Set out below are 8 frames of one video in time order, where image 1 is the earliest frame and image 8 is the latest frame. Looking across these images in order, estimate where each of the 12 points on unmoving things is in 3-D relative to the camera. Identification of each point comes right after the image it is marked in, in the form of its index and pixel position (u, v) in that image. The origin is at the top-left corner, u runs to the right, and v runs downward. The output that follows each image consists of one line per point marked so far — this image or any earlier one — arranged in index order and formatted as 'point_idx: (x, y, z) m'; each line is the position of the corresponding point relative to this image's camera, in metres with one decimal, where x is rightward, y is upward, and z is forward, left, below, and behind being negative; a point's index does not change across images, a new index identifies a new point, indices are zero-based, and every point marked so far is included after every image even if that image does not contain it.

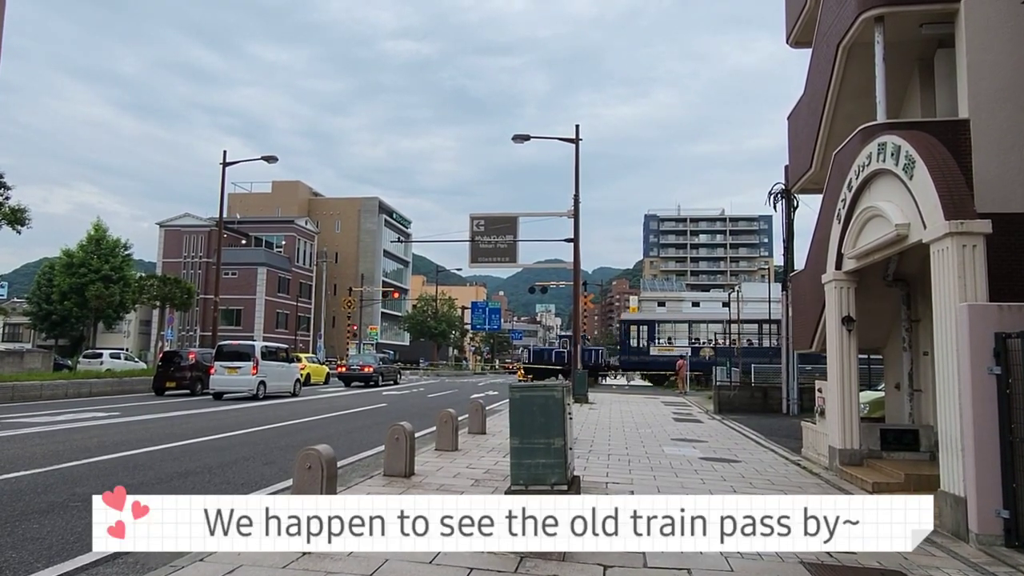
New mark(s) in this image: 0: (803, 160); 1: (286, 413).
0: (+5.4, +2.3, +12.5) m
1: (-6.2, -3.5, +19.6) m
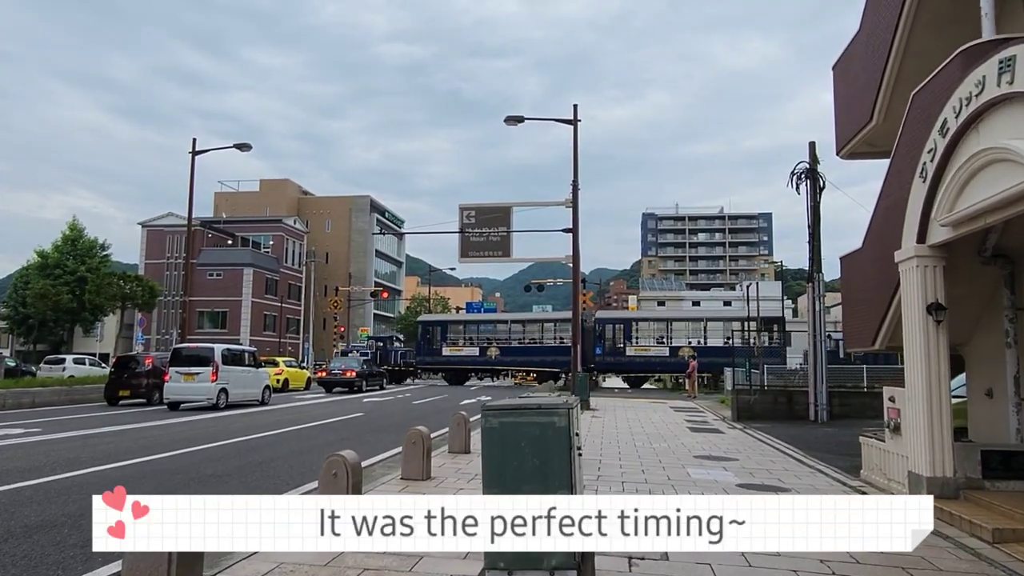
0: (+5.2, +2.6, +10.2) m
1: (-6.4, -3.4, +17.2) m
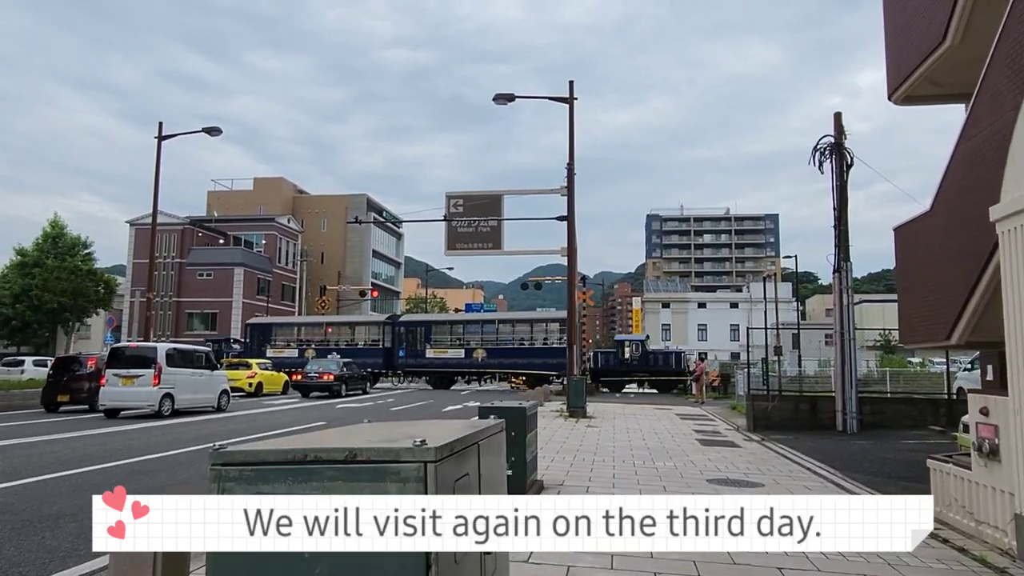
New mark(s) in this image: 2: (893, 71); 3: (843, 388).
0: (+4.8, +2.8, +7.9) m
1: (-6.8, -3.2, +15.0) m
2: (+4.9, +2.8, +8.8) m
3: (+8.1, -2.4, +16.6) m
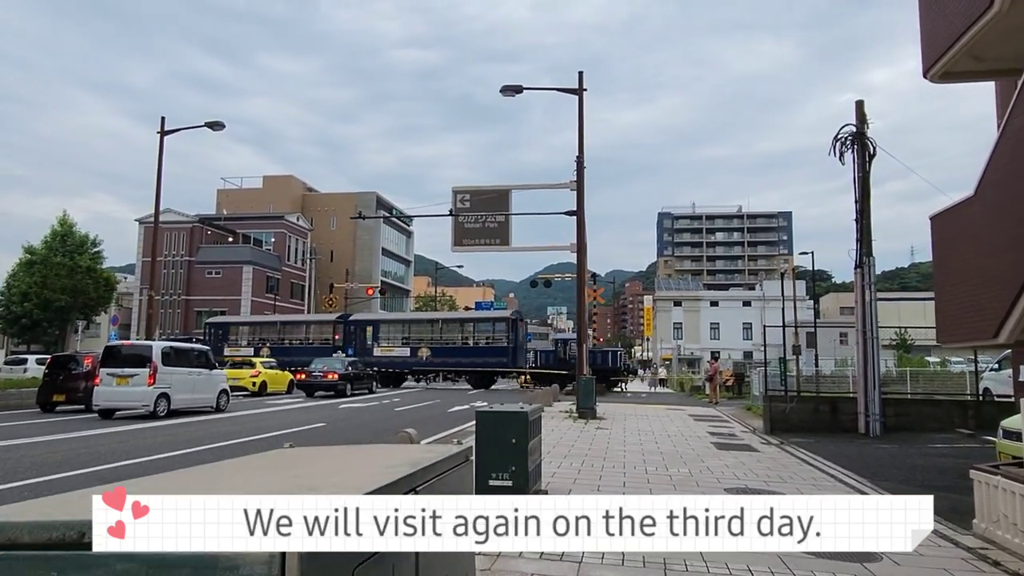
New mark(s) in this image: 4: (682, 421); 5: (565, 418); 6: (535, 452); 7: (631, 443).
0: (+4.8, +2.9, +7.2) m
1: (-6.7, -3.1, +14.5) m
2: (+4.9, +2.9, +8.1) m
3: (+8.2, -2.3, +15.8) m
4: (+4.9, -3.8, +19.6) m
5: (+1.6, -3.8, +19.8) m
6: (+0.3, -1.9, +7.8) m
7: (+2.5, -3.2, +14.2) m
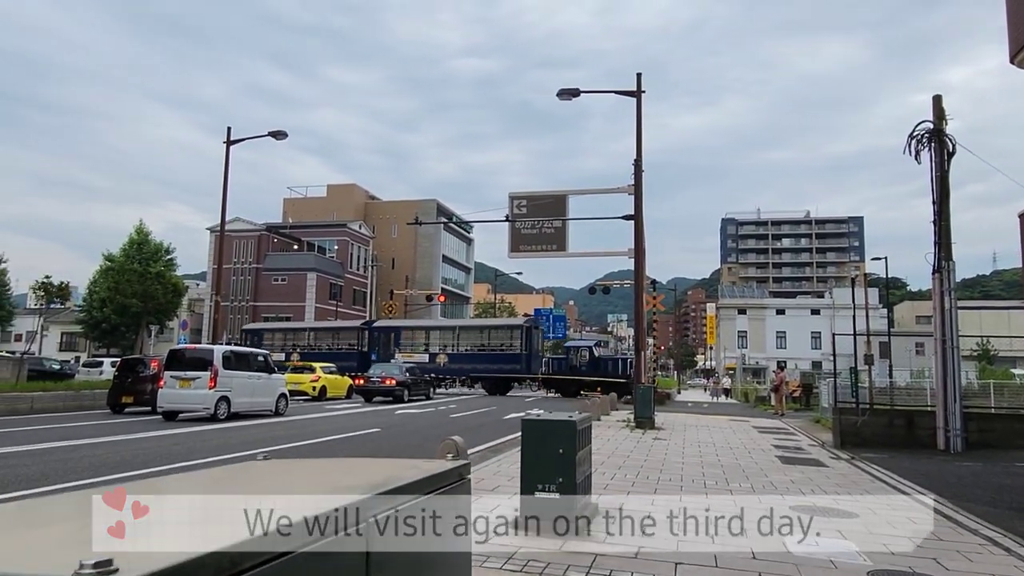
0: (+5.2, +2.9, +6.5) m
1: (-5.6, -3.2, +14.7) m
2: (+5.5, +2.8, +7.4) m
3: (+9.4, -2.5, +14.7) m
4: (+6.4, -4.0, +18.8) m
5: (+3.1, -4.0, +19.3) m
6: (+0.8, -1.9, +7.5) m
7: (+3.6, -3.3, +13.6) m
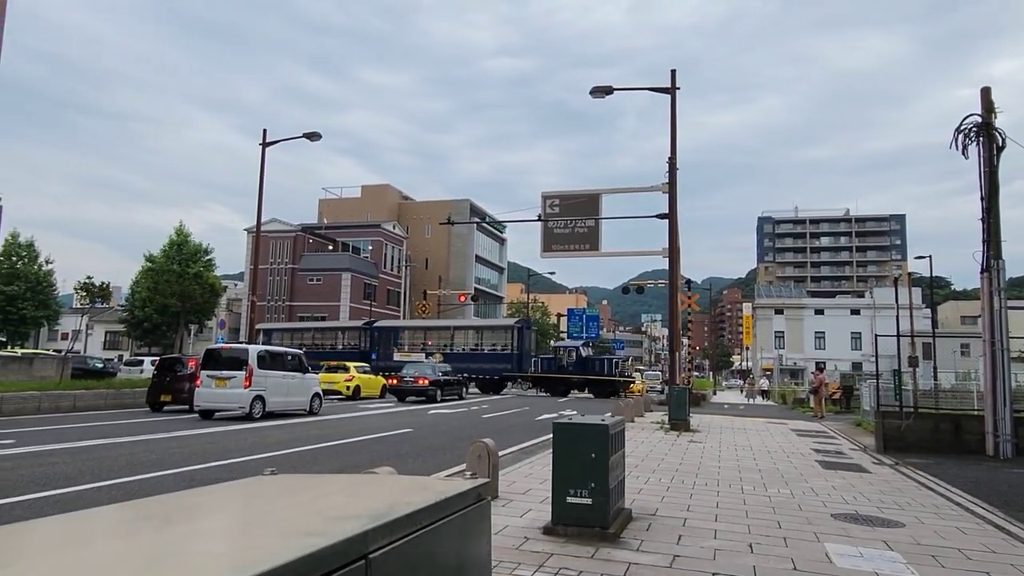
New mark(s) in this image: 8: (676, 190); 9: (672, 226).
0: (+5.5, +2.9, +6.1) m
1: (-4.9, -3.2, +14.8) m
2: (+5.8, +2.8, +7.0) m
3: (+10.1, -2.5, +14.1) m
4: (+7.3, -4.0, +18.3) m
5: (+4.0, -4.0, +19.0) m
6: (+1.1, -1.9, +7.3) m
7: (+4.2, -3.3, +13.3) m
8: (+4.6, +2.8, +19.3) m
9: (+4.5, +1.8, +19.2) m
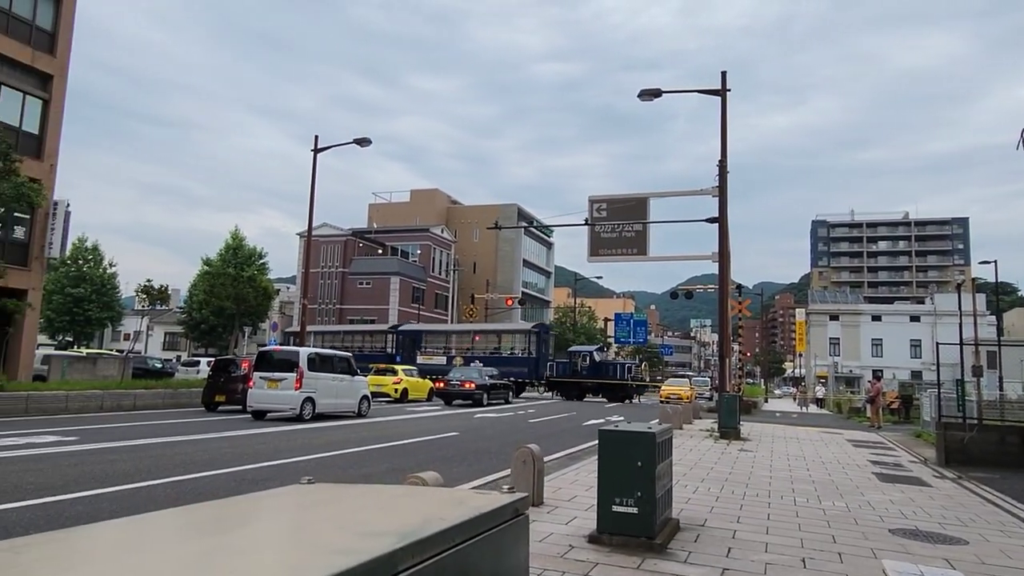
0: (+5.9, +2.8, +5.7) m
1: (-3.9, -3.3, +15.0) m
2: (+6.3, +2.8, +6.5) m
3: (+11.0, -2.6, +13.4) m
4: (+8.5, -4.1, +17.7) m
5: (+5.3, -4.1, +18.6) m
6: (+1.6, -2.0, +7.2) m
7: (+5.1, -3.4, +12.9) m
8: (+5.9, +2.6, +18.9) m
9: (+5.8, +1.6, +18.9) m
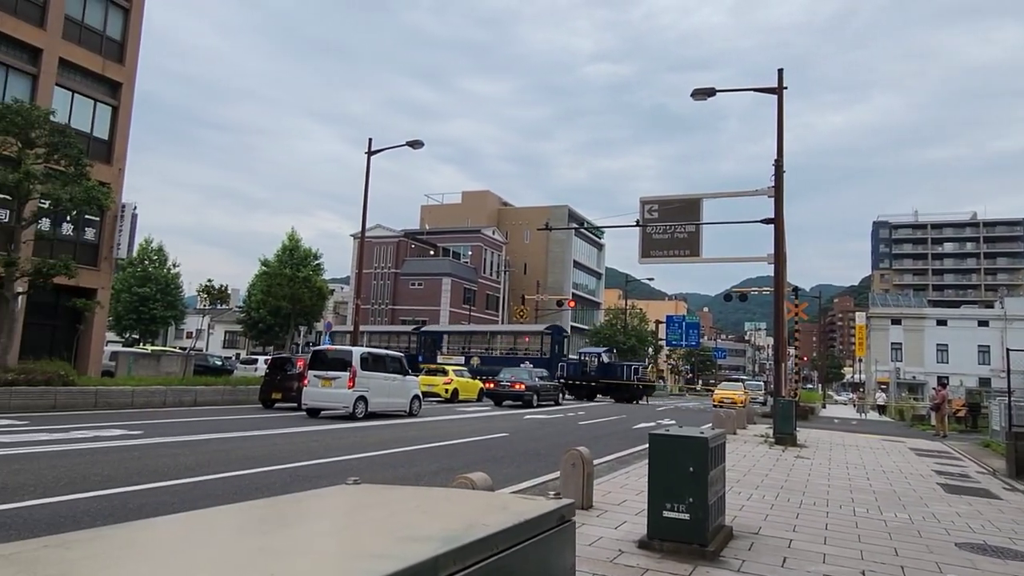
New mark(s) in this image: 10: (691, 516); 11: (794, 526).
0: (+6.3, +2.8, +5.2) m
1: (-2.8, -3.3, +15.2) m
2: (+6.7, +2.7, +6.0) m
3: (+12.0, -2.7, +12.5) m
4: (+9.8, -4.2, +17.0) m
5: (+6.6, -4.2, +18.1) m
6: (+2.1, -2.0, +7.0) m
7: (+6.0, -3.5, +12.5) m
8: (+7.3, +2.6, +18.4) m
9: (+7.2, +1.5, +18.4) m
10: (+1.7, -2.2, +6.6) m
11: (+3.5, -2.9, +8.3) m
